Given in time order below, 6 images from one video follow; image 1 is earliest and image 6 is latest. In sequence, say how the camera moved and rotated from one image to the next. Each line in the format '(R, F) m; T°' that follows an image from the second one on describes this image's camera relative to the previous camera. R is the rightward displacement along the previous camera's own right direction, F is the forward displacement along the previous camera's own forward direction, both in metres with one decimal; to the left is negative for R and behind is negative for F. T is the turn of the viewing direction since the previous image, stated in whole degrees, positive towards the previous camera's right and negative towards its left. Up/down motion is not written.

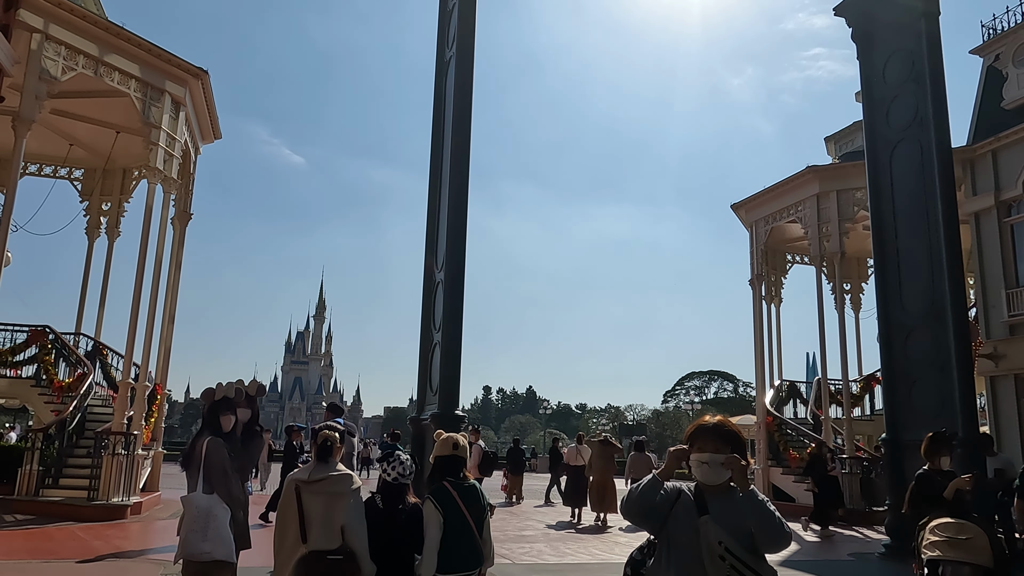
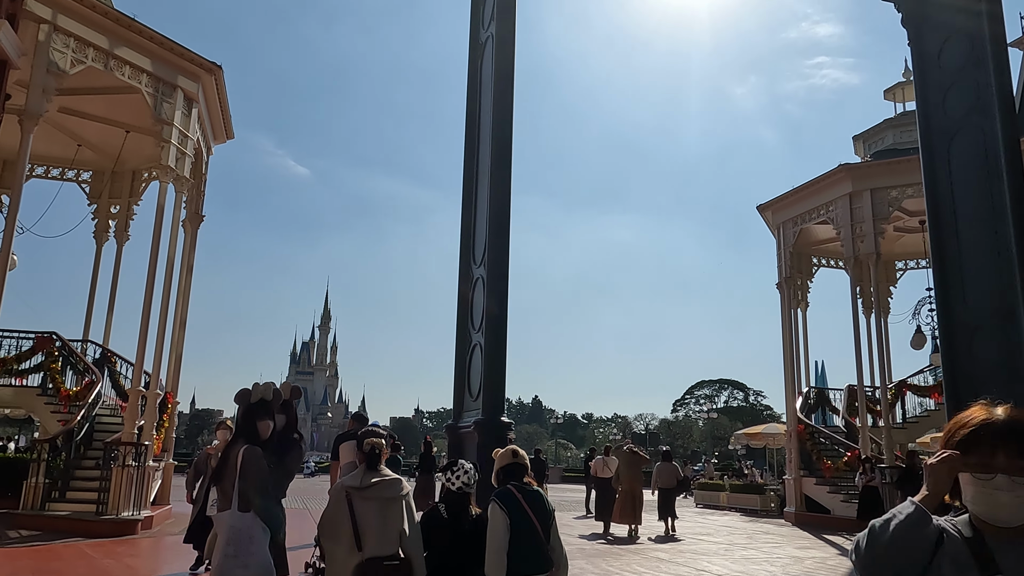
(-0.4, +0.6) m; 0°
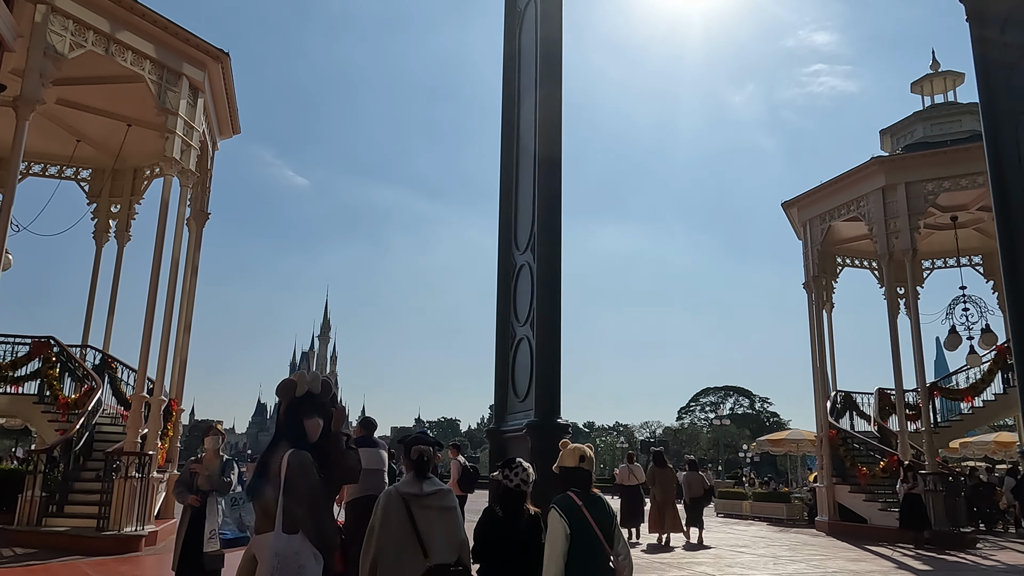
(-0.4, +0.7) m; 0°
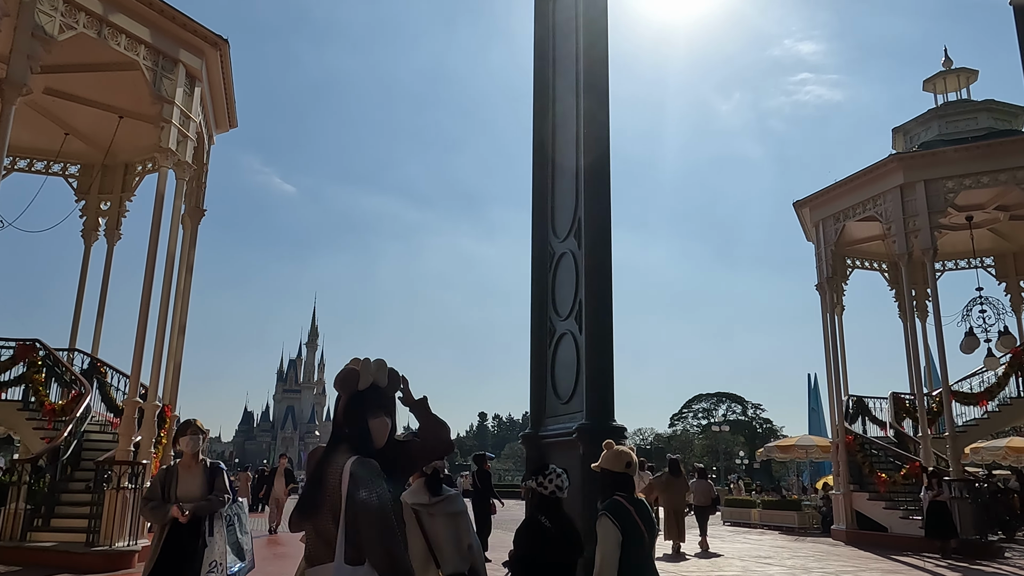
(-0.4, +0.6) m; +1°
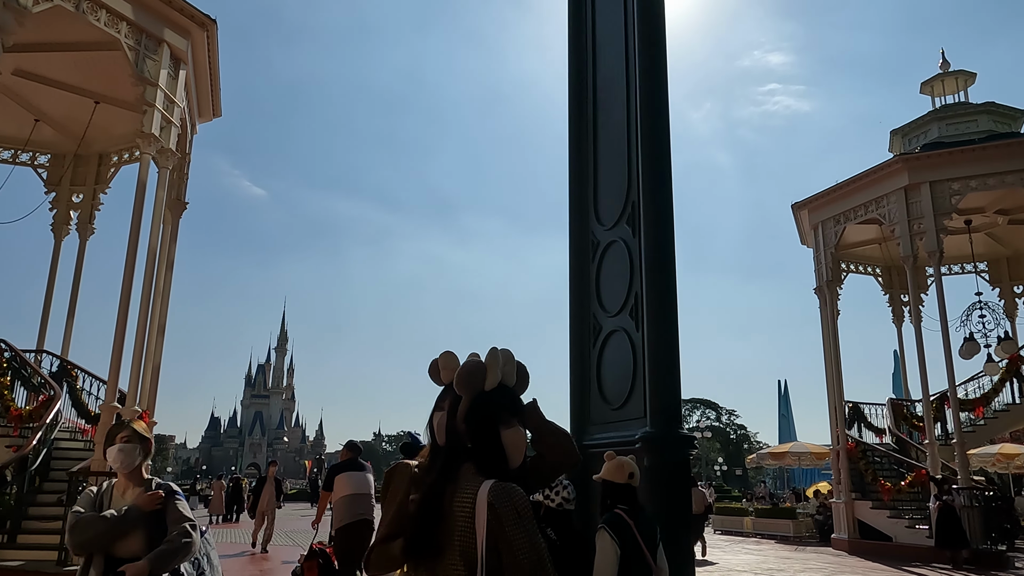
(-0.5, +0.6) m; +2°
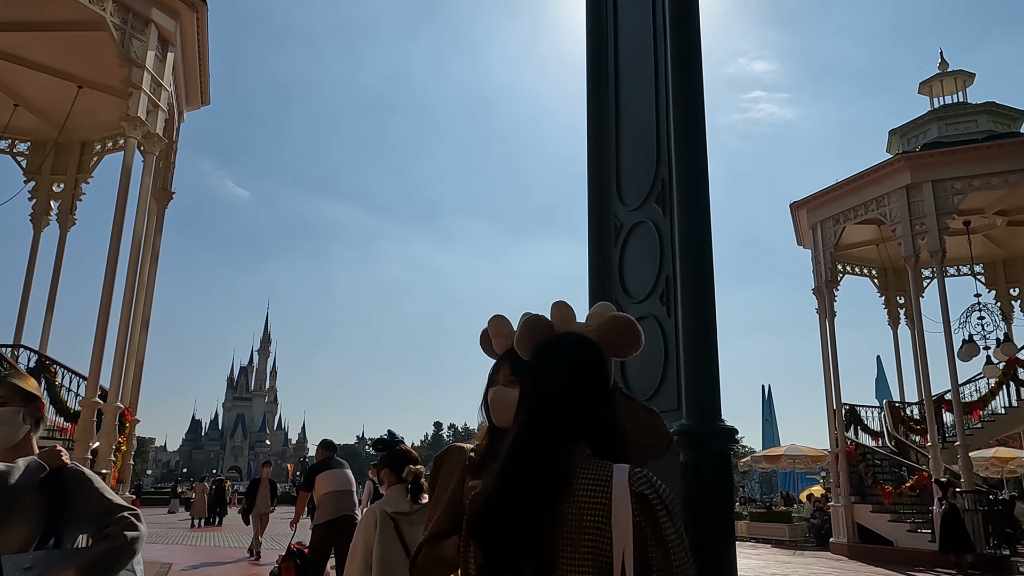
(-0.2, +0.4) m; +1°
